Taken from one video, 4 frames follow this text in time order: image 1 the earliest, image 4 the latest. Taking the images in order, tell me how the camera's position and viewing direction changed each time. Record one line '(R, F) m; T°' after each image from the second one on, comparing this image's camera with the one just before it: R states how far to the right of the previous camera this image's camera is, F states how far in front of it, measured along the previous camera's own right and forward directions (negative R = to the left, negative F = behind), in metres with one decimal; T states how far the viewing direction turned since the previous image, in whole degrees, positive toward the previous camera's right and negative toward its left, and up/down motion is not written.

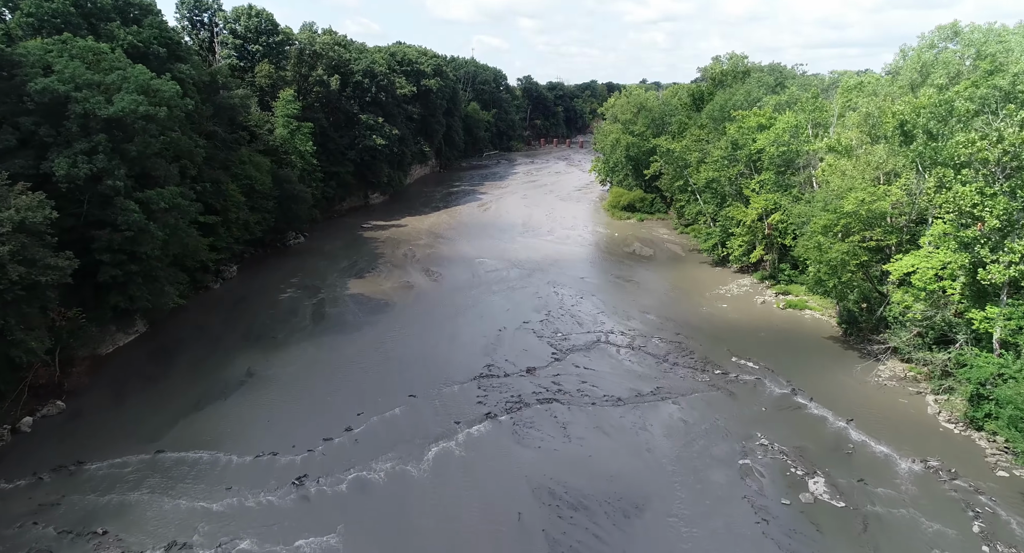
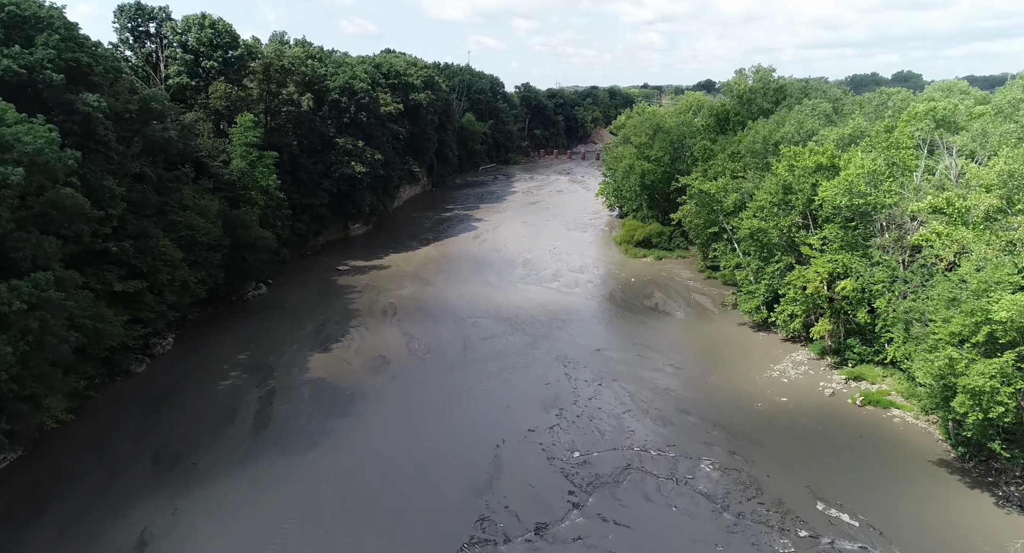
(-0.1, +6.8) m; 0°
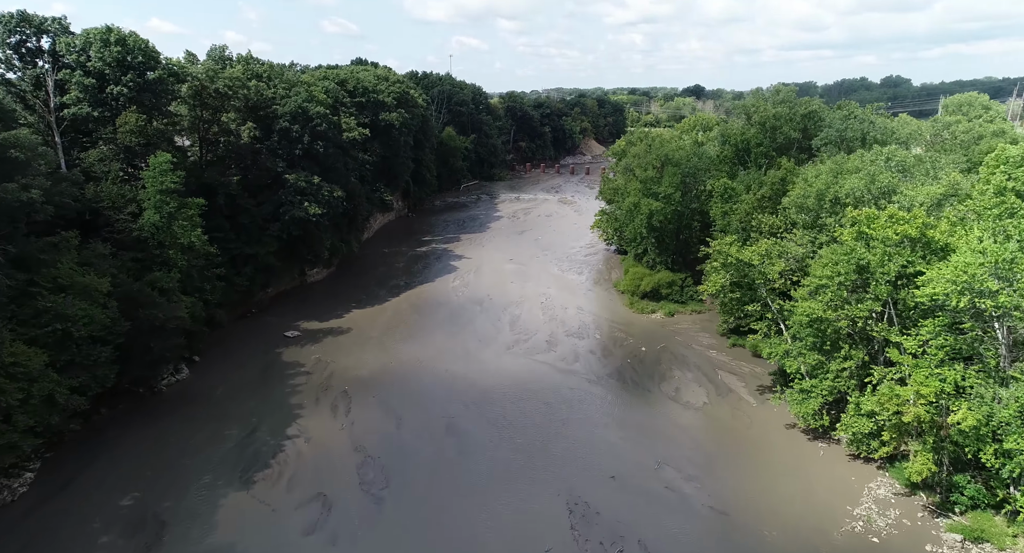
(+0.1, +7.5) m; +1°
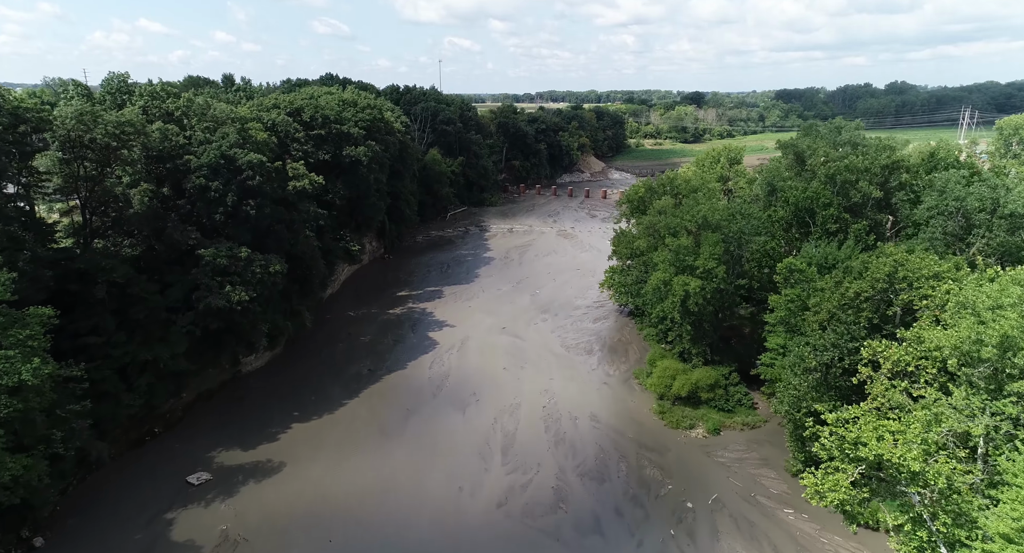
(+0.1, +10.1) m; +1°
